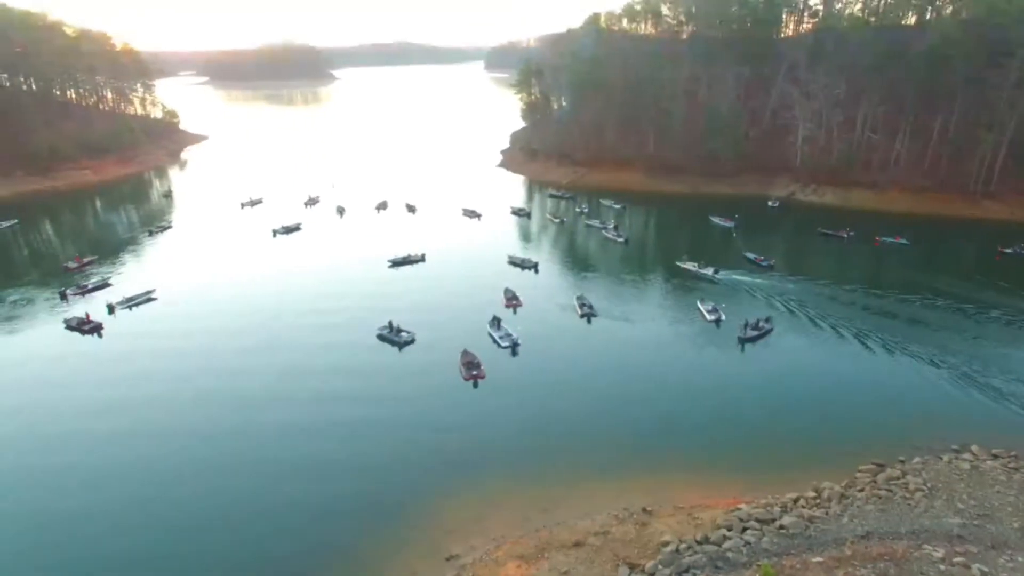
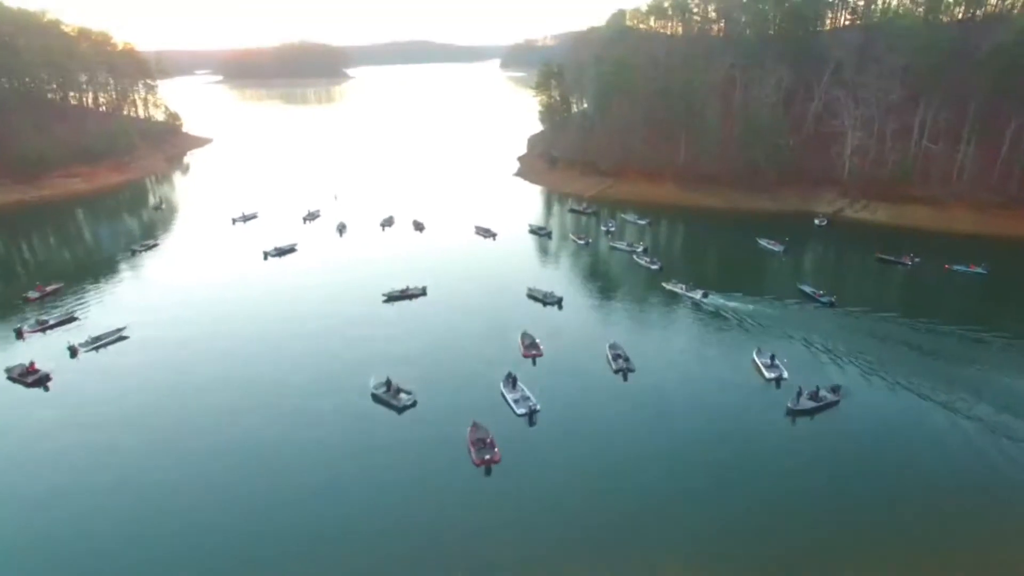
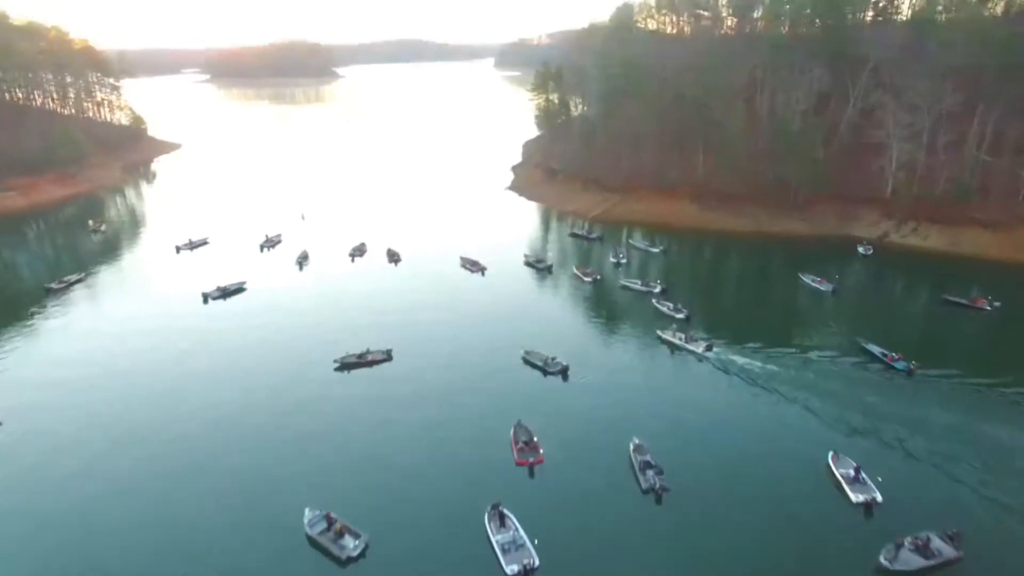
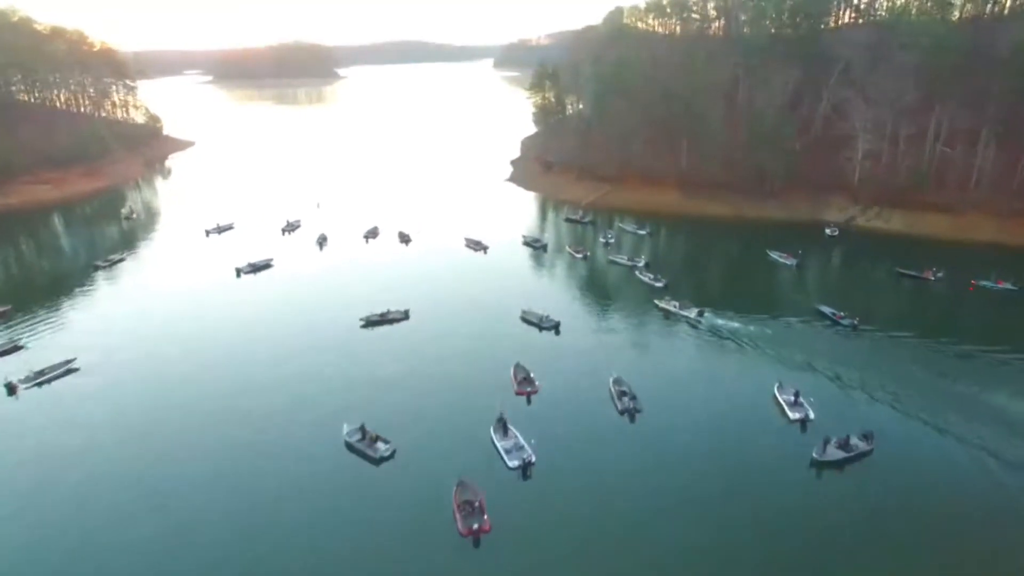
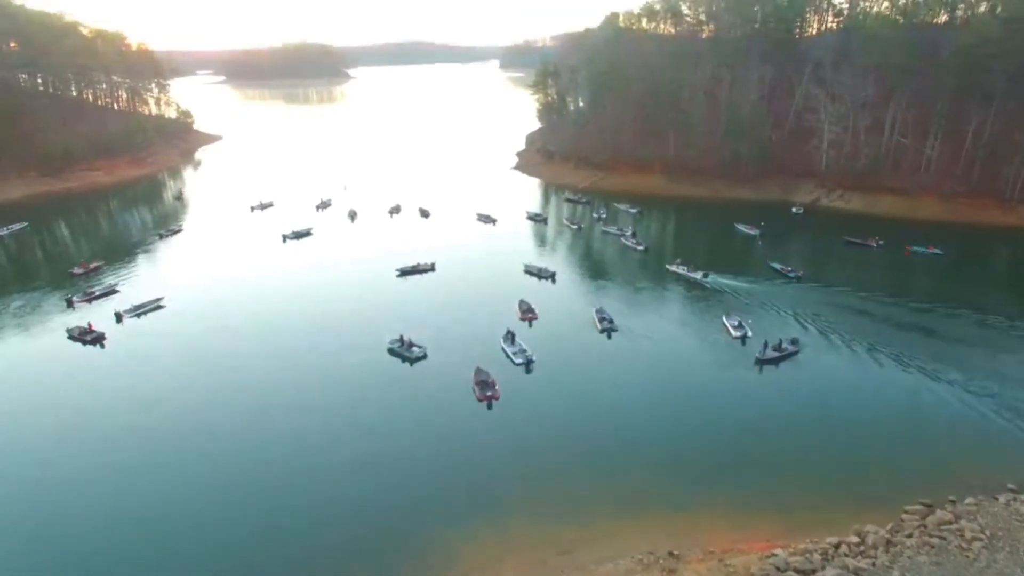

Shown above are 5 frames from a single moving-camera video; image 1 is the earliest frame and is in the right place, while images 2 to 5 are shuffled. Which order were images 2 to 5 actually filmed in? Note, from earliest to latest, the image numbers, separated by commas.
5, 2, 4, 3
